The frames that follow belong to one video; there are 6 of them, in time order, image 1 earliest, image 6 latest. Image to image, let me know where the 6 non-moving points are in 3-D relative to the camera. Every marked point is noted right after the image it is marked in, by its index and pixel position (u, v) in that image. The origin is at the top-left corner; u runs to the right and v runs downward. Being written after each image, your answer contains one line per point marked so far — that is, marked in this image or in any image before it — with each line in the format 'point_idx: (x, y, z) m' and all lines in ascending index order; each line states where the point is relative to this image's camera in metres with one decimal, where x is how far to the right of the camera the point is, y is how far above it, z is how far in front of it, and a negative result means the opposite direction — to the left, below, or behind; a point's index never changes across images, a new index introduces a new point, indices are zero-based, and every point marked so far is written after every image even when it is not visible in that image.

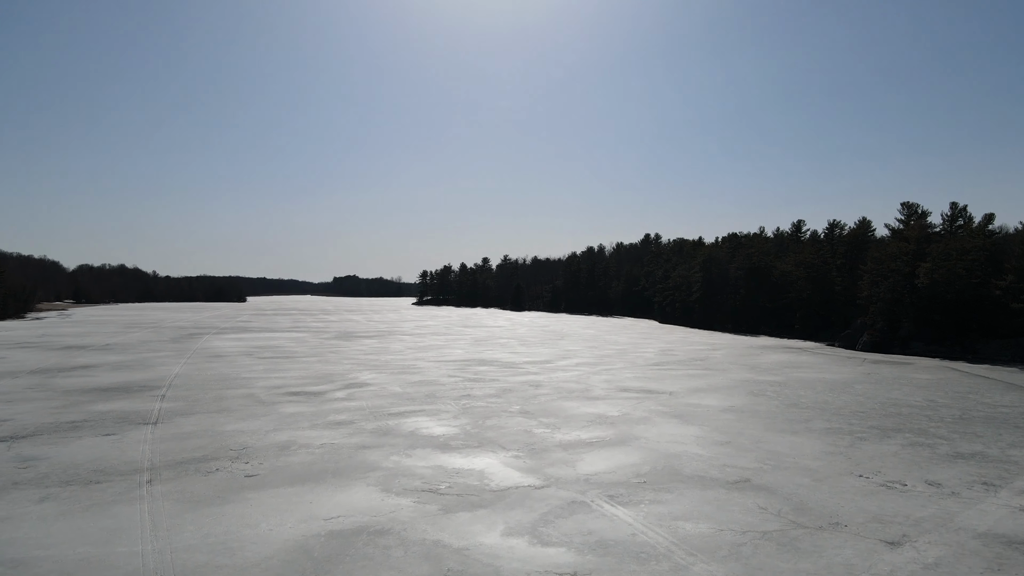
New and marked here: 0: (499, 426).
0: (-0.3, -3.1, +16.0) m
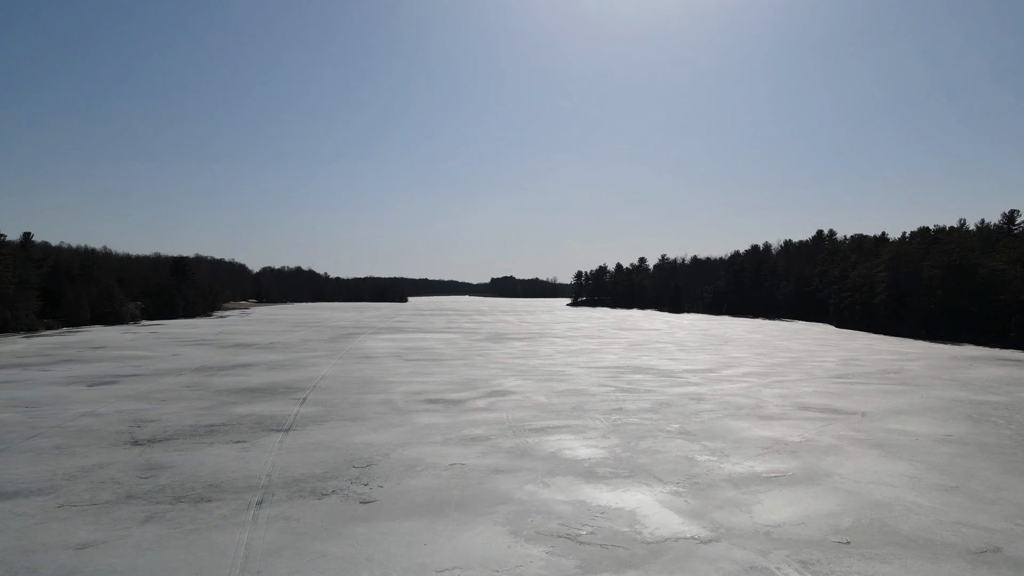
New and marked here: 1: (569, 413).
0: (+2.7, -3.1, +13.7) m
1: (+1.4, -3.0, +17.6) m
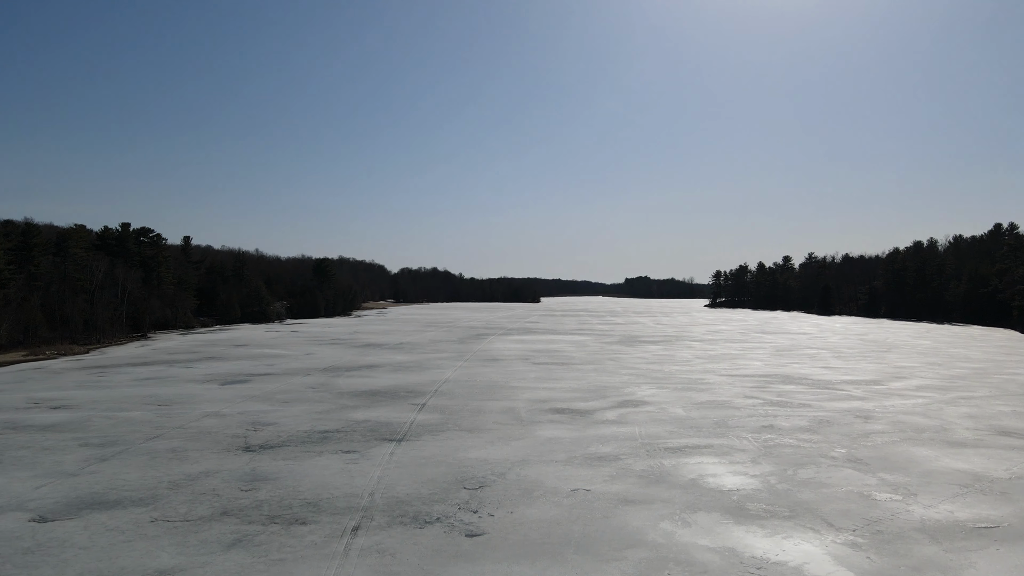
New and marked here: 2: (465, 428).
0: (+4.9, -3.1, +11.4) m
1: (+4.3, -3.0, +15.5) m
2: (-1.0, -3.0, +15.4) m
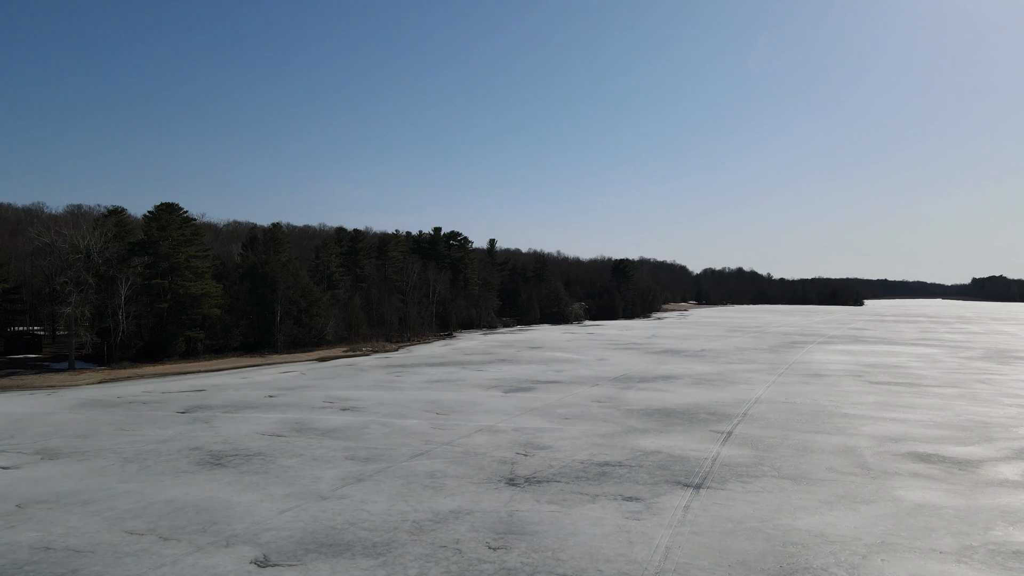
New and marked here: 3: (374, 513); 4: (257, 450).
0: (+8.2, -3.1, +5.5) m
1: (+9.3, -3.0, +9.5) m
2: (+4.4, -3.0, +11.6) m
3: (-1.8, -2.9, +9.3) m
4: (-4.5, -2.8, +12.6) m
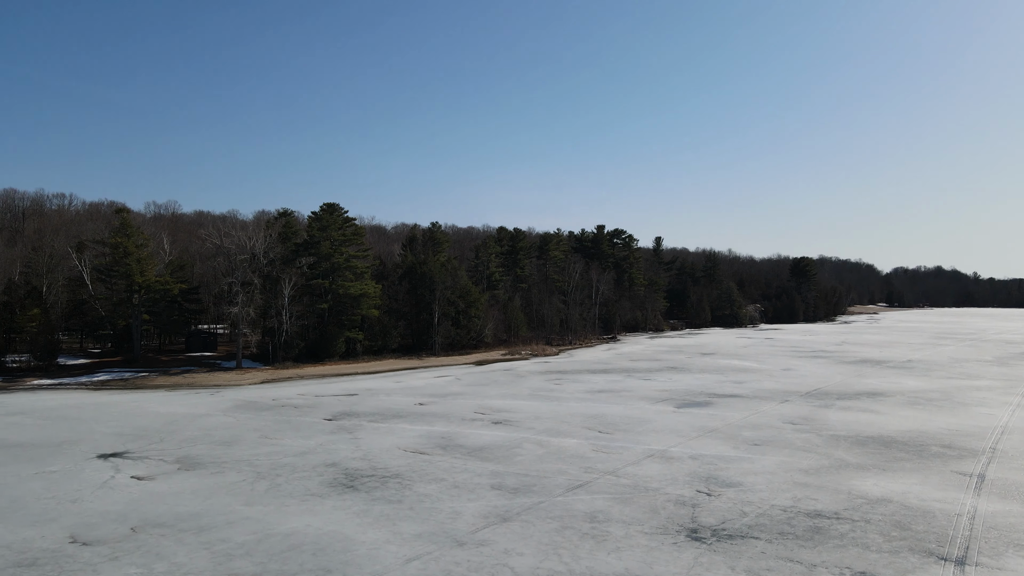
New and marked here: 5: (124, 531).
0: (+8.9, -3.0, +1.5) m
1: (+10.9, -3.0, +5.1) m
2: (+6.6, -3.0, +8.2) m
3: (+0.1, -2.9, +7.4) m
4: (-1.8, -2.8, +11.2) m
5: (-4.5, -2.8, +8.3) m
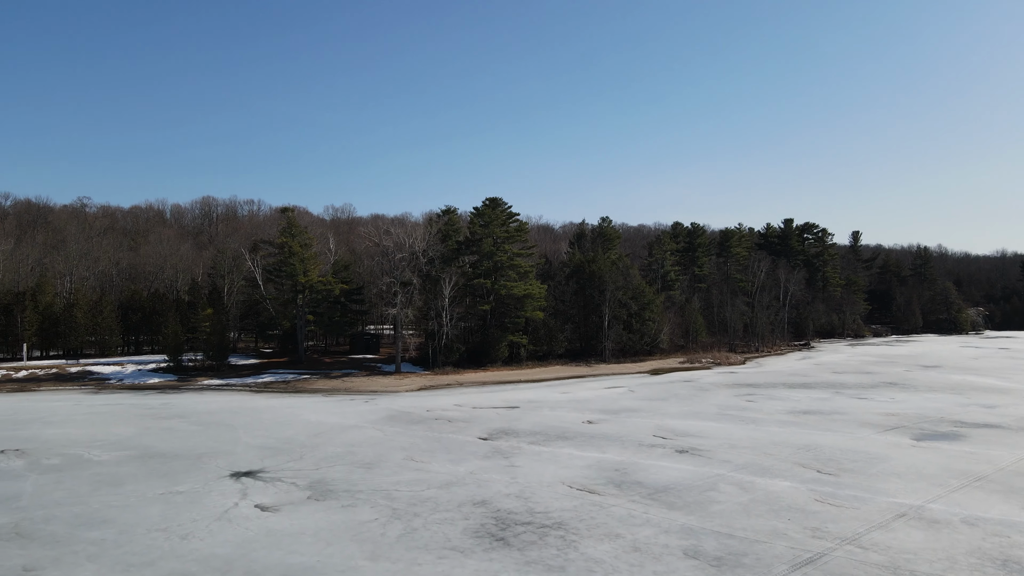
0: (+8.8, -3.0, -3.1) m
1: (+11.5, -3.0, 0.0) m
2: (+8.0, -2.9, +4.0) m
3: (+1.5, -2.9, +4.7) m
4: (+0.6, -2.8, +8.9) m
5: (-2.7, -2.8, +6.7) m
